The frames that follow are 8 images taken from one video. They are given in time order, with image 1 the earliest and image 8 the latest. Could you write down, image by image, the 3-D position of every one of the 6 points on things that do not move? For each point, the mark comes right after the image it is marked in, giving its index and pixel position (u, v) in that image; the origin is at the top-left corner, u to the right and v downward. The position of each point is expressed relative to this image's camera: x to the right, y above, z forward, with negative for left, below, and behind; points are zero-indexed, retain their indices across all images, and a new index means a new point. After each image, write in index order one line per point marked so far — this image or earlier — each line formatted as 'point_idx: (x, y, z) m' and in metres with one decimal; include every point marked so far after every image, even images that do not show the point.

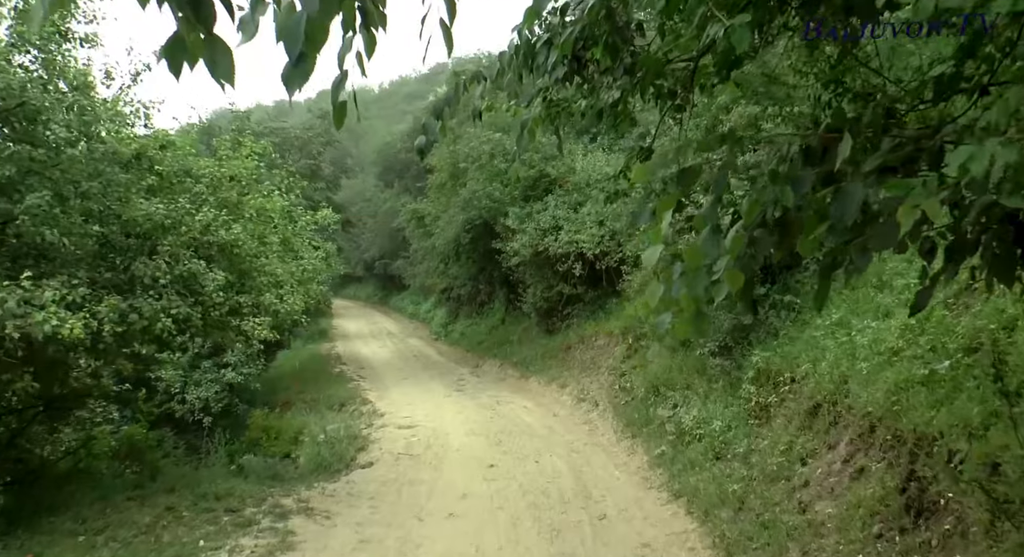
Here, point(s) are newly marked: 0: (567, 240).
0: (+1.4, +0.8, +18.2) m
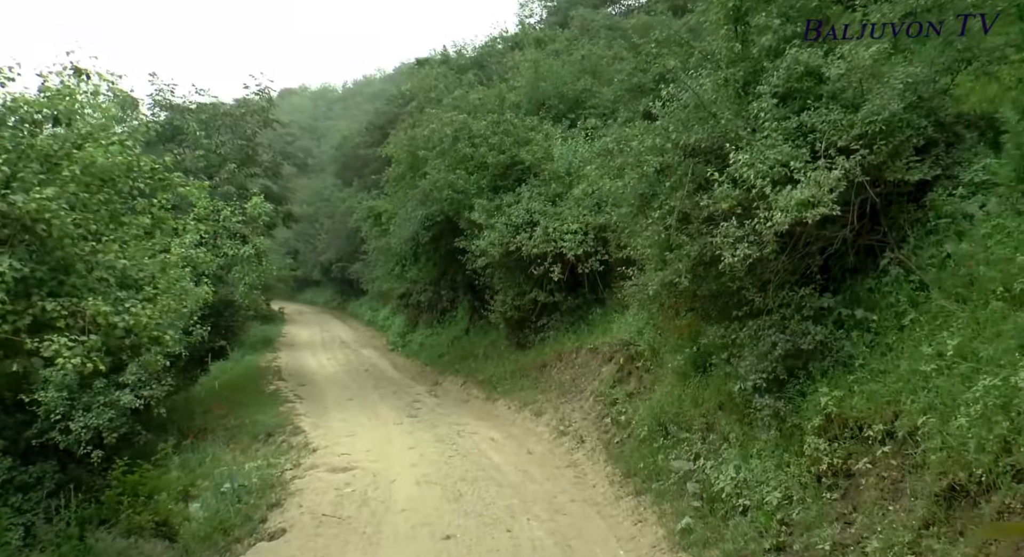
0: (+0.8, +0.7, +15.3) m
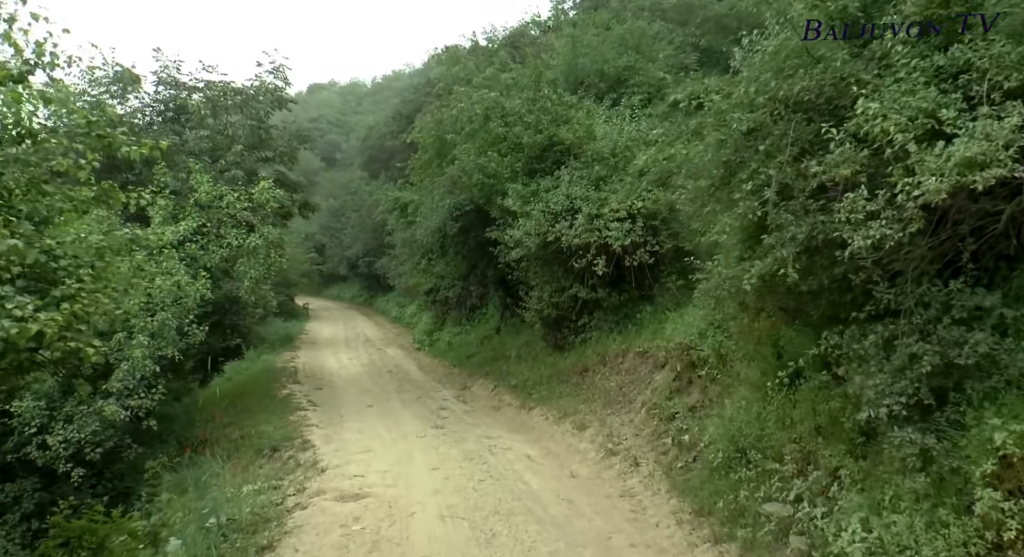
0: (+1.4, +0.8, +13.5) m
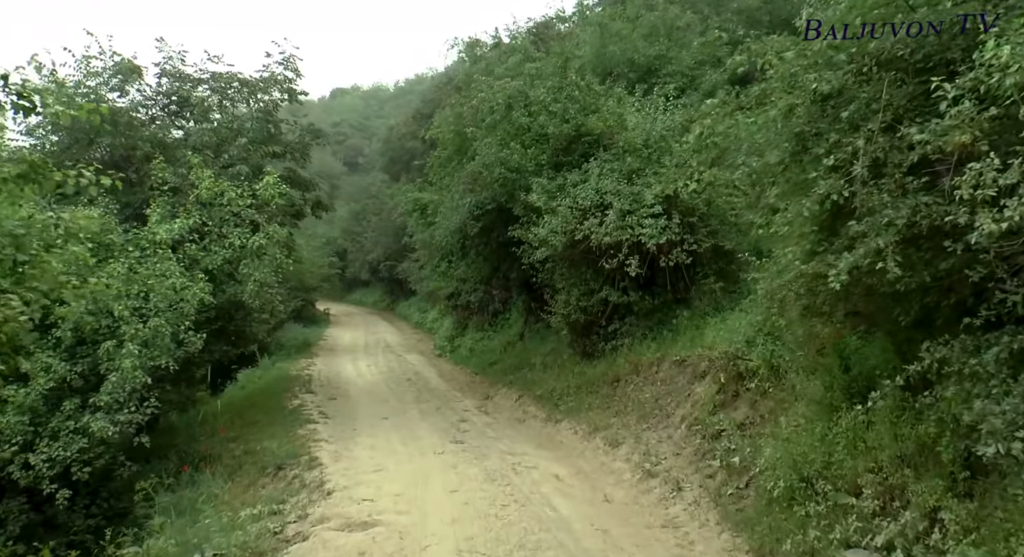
0: (+1.8, +0.8, +12.4) m
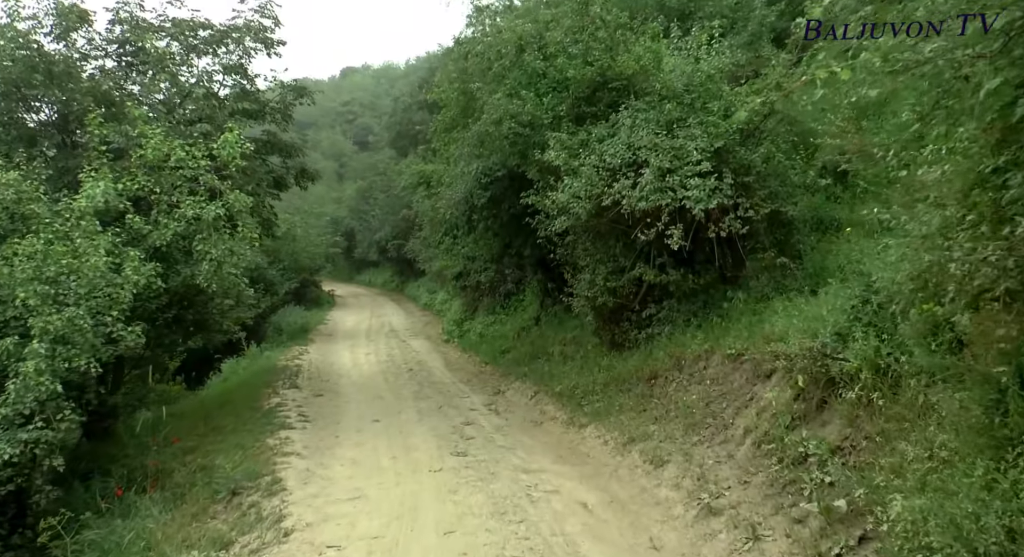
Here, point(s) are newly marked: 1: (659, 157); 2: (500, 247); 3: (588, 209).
0: (+1.9, +1.1, +10.0) m
1: (+1.8, +1.5, +10.2) m
2: (-0.3, +0.7, +17.6) m
3: (+1.0, +0.9, +10.7) m
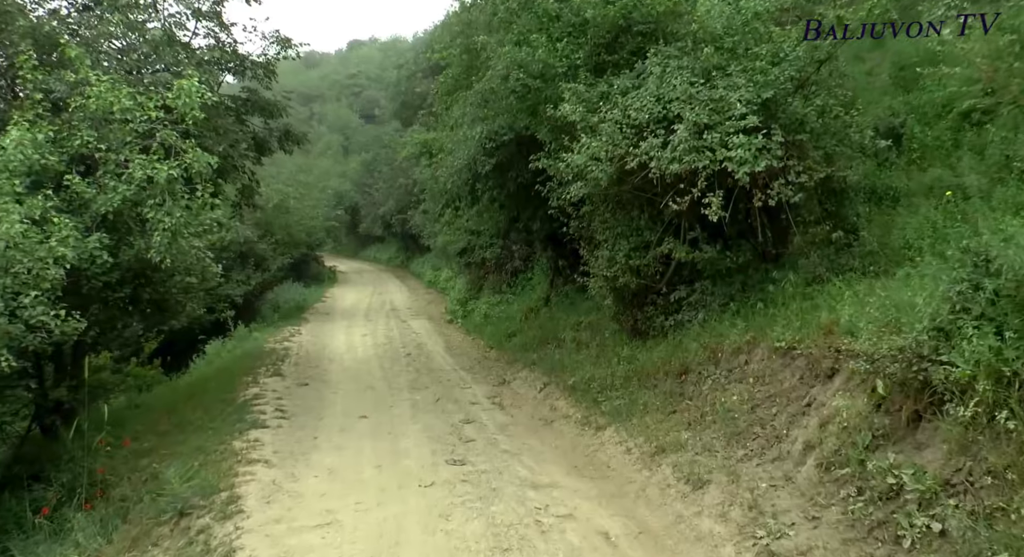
0: (+2.0, +1.4, +8.3) m
1: (+1.9, +1.7, +8.5) m
2: (-0.1, +1.1, +15.9) m
3: (+1.1, +1.1, +9.0) m
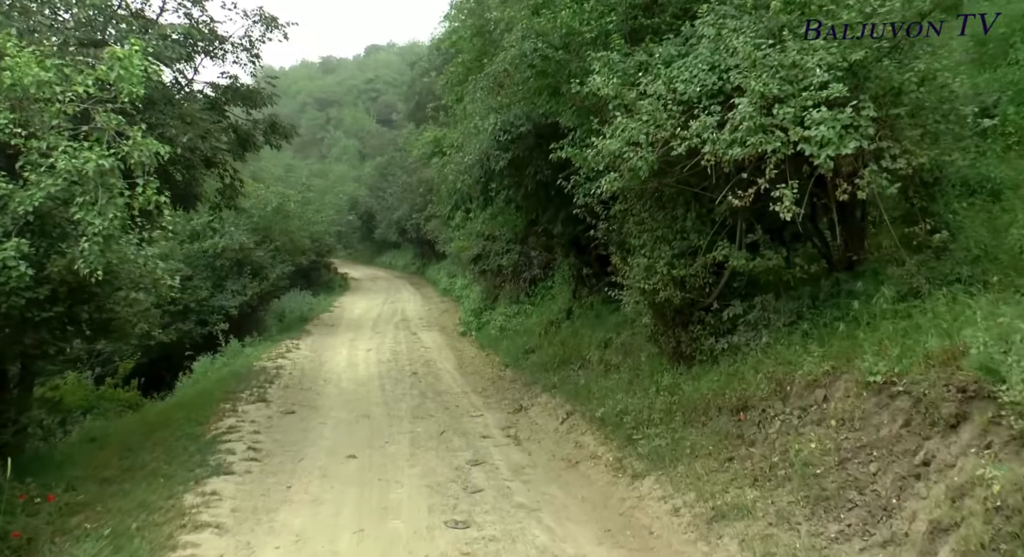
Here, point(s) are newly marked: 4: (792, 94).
0: (+2.1, +1.2, +6.5) m
1: (+2.0, +1.6, +6.7) m
2: (+0.2, +1.0, +14.1) m
3: (+1.2, +1.0, +7.2) m
4: (+2.3, +1.5, +6.6) m
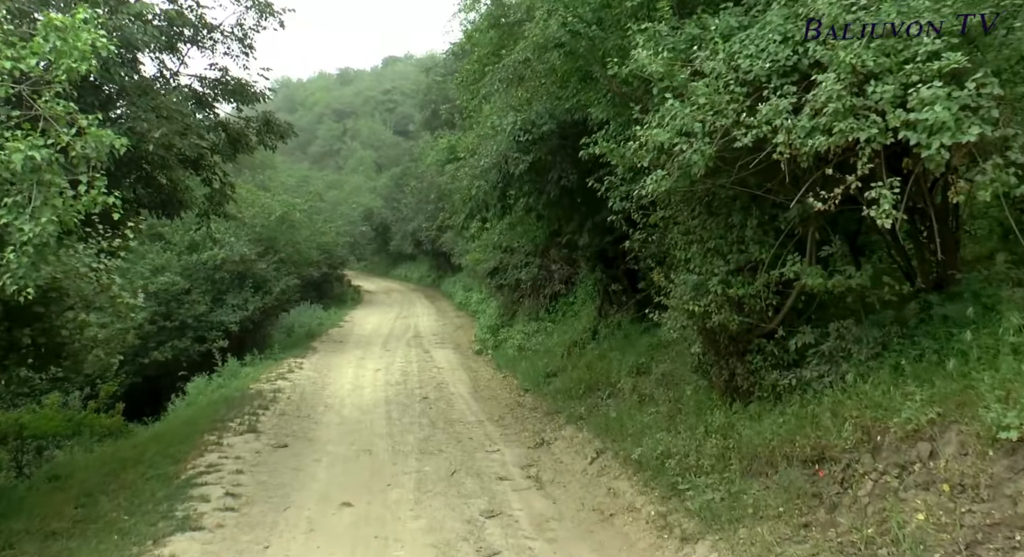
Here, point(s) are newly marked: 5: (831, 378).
0: (+2.3, +1.1, +5.1) m
1: (+2.2, +1.5, +5.3) m
2: (+0.5, +0.7, +12.8) m
3: (+1.4, +0.9, +5.8) m
4: (+2.4, +1.3, +5.2) m
5: (+2.5, -0.8, +6.4) m
